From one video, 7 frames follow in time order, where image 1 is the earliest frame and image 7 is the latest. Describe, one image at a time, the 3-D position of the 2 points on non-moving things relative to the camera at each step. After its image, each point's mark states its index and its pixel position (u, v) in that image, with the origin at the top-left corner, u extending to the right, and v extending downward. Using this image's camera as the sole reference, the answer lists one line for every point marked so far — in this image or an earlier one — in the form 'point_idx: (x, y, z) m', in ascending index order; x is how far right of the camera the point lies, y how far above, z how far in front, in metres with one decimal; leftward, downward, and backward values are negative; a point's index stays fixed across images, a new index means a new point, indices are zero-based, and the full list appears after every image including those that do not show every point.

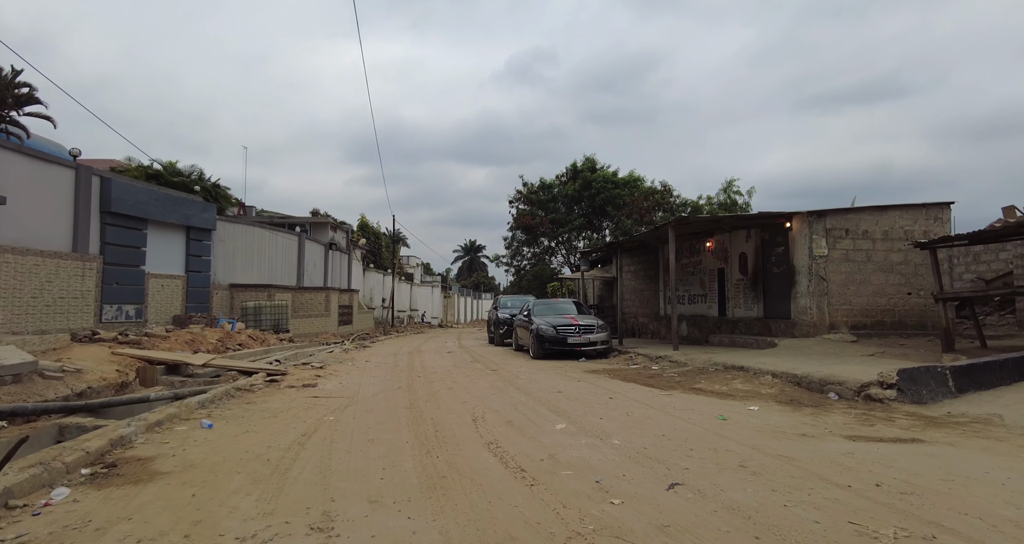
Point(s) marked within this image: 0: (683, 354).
0: (+3.7, -1.8, +11.0) m
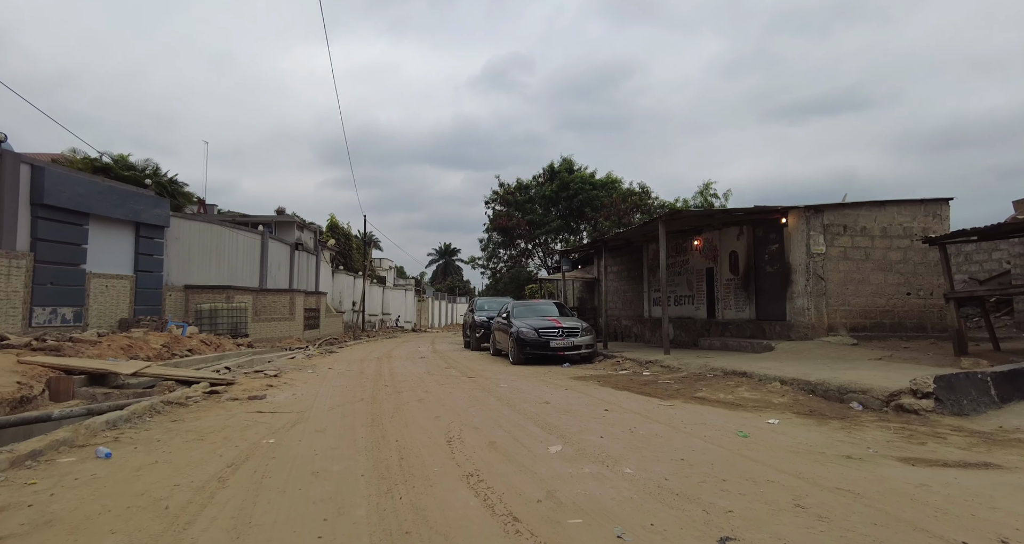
0: (+3.2, -1.7, +10.2) m
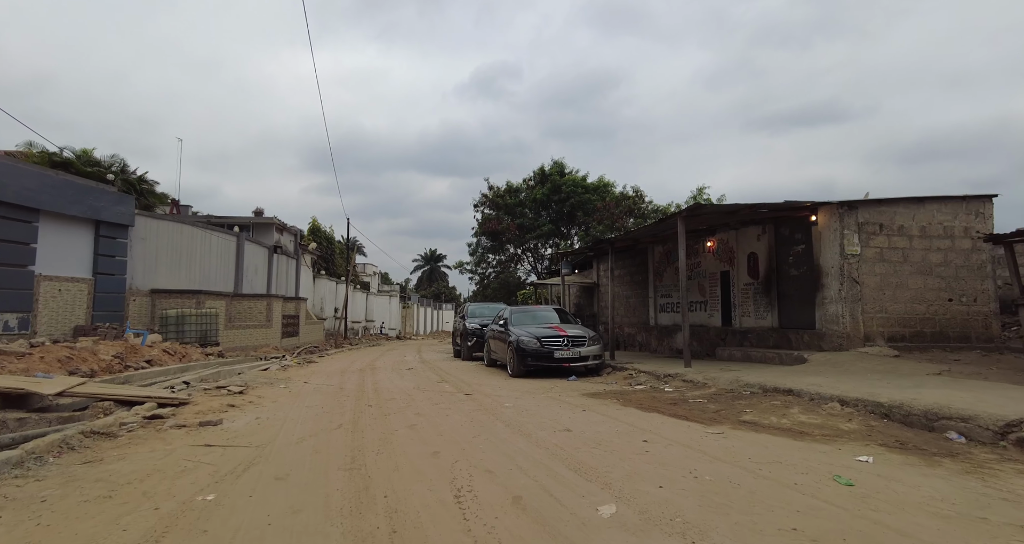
0: (+3.3, -1.8, +9.0) m
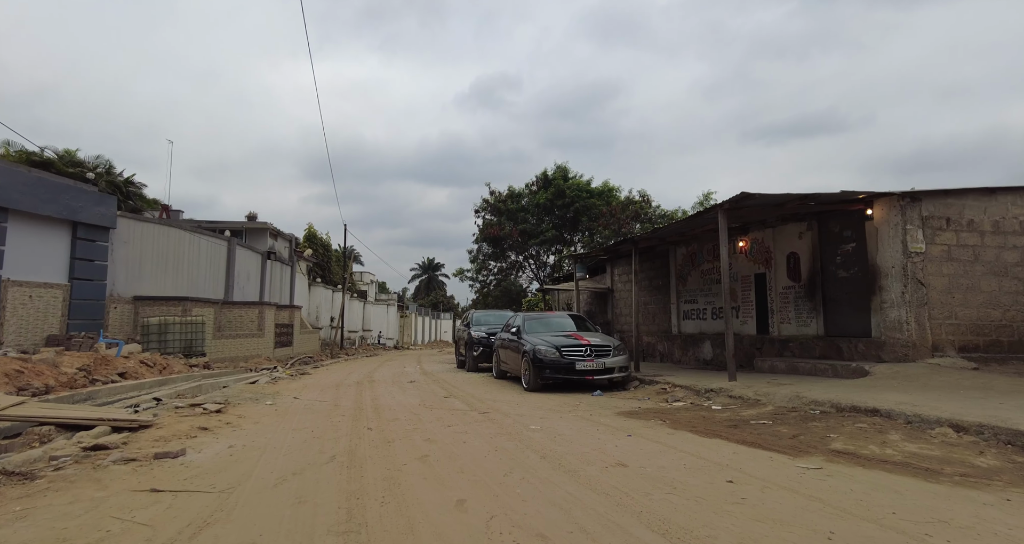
0: (+3.6, -1.8, +7.9) m
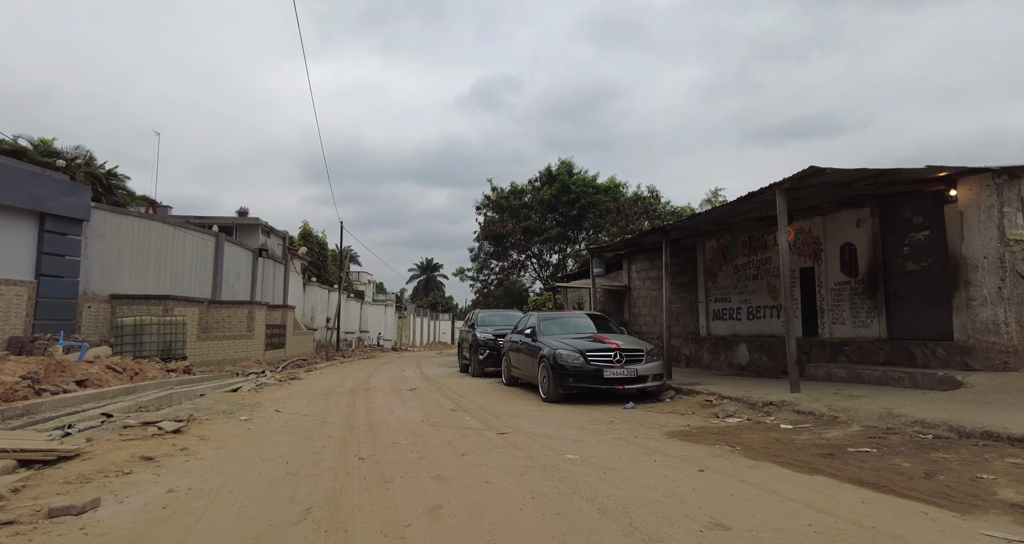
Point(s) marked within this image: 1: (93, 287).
0: (+3.9, -1.6, +6.6) m
1: (-12.9, -0.4, +15.8) m
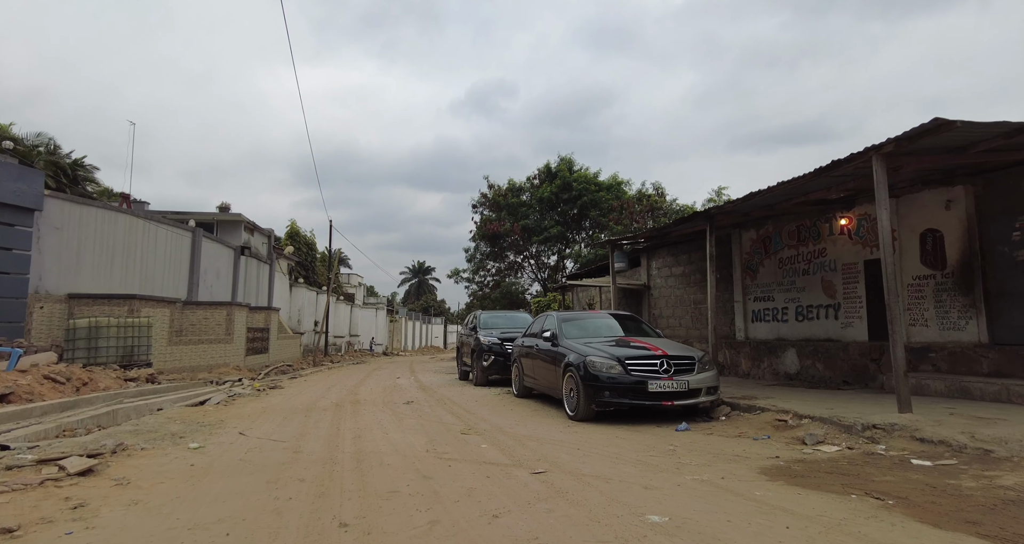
0: (+4.2, -1.5, +5.0) m
1: (-12.8, -0.3, +14.0) m
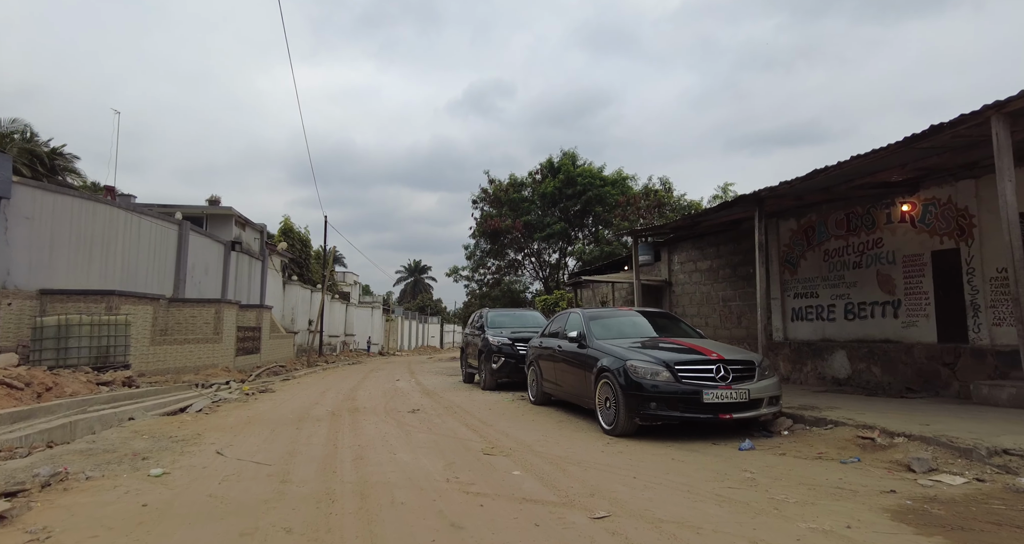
0: (+4.6, -1.4, +4.0) m
1: (-12.5, -0.1, +12.8) m
